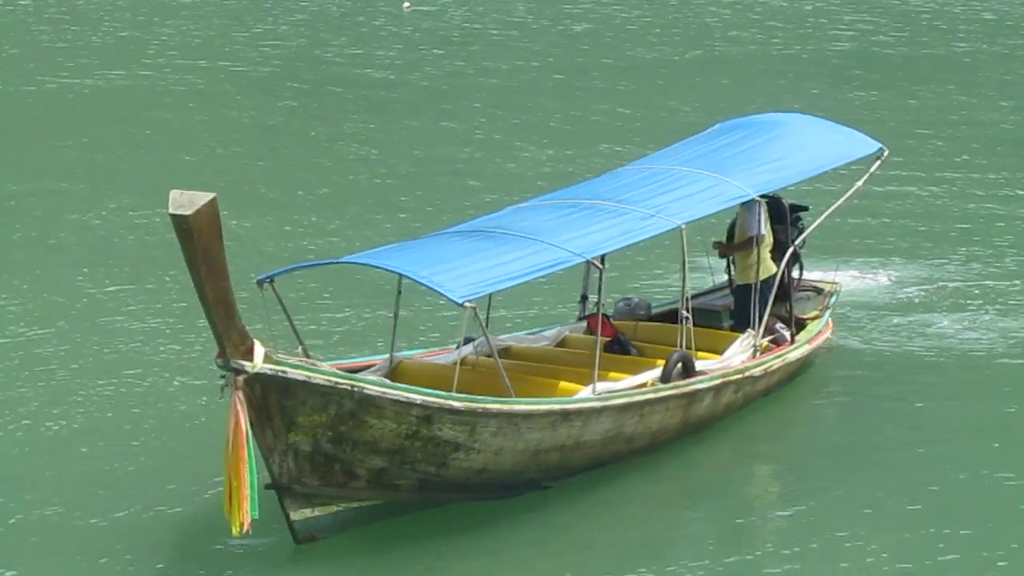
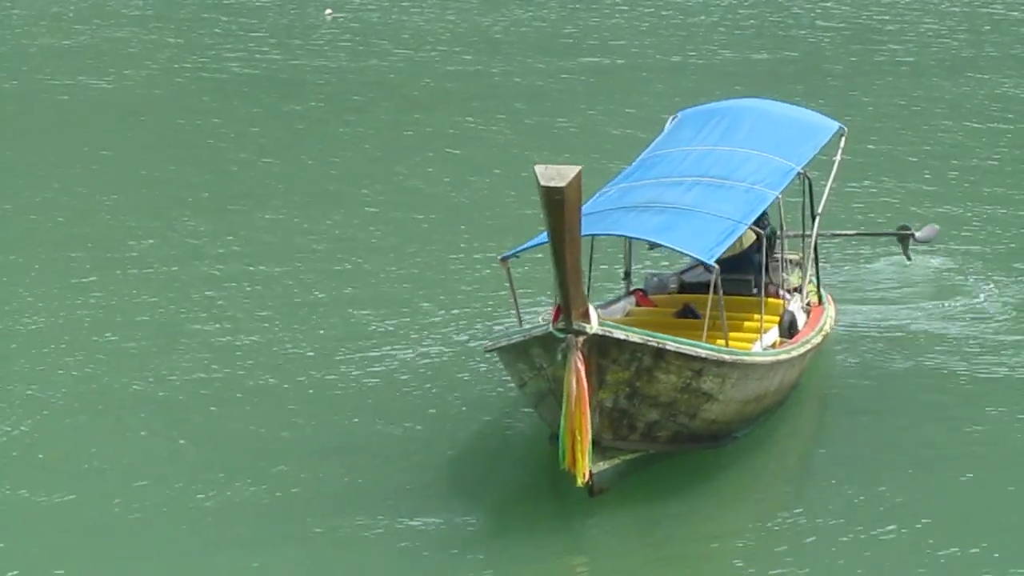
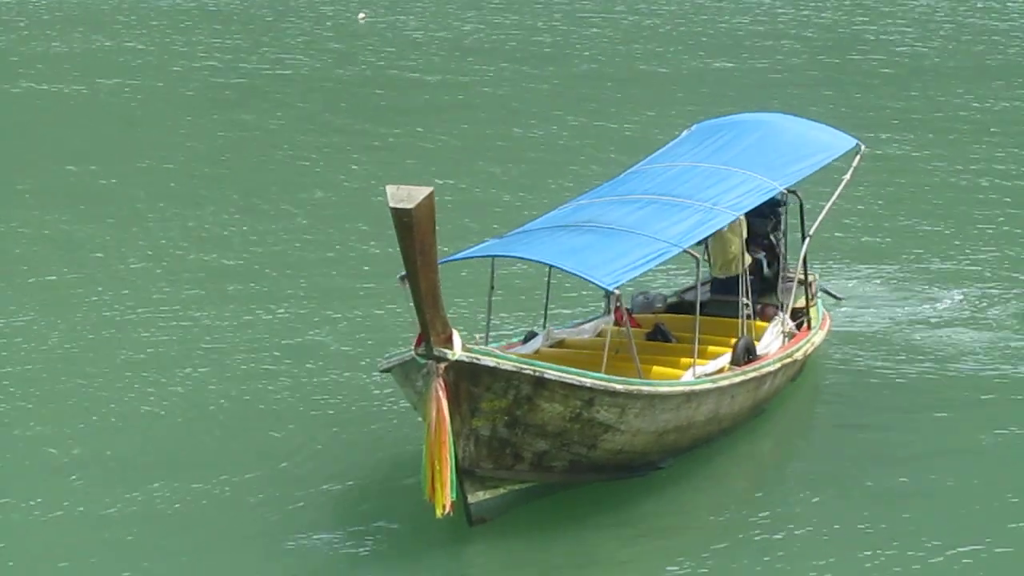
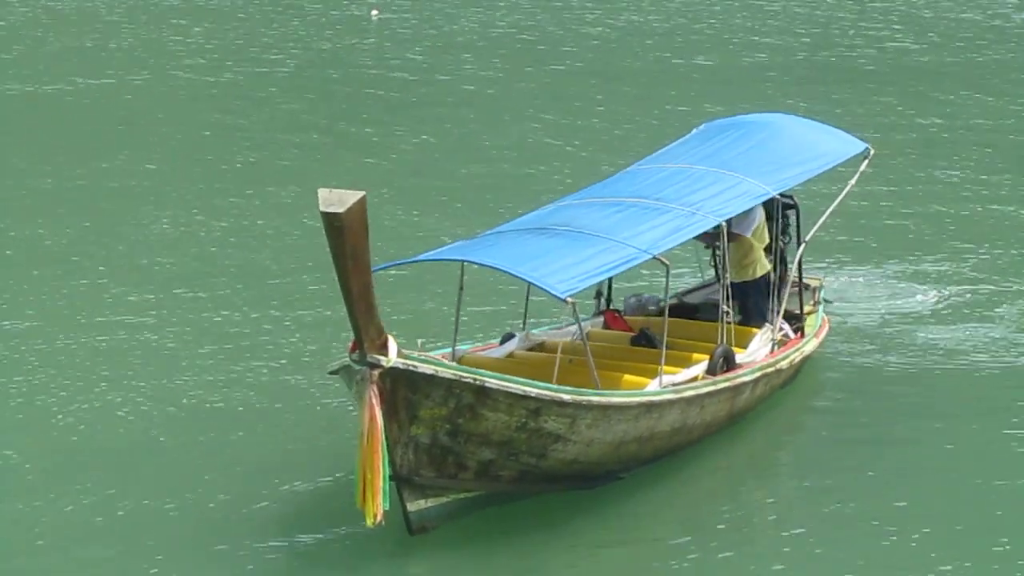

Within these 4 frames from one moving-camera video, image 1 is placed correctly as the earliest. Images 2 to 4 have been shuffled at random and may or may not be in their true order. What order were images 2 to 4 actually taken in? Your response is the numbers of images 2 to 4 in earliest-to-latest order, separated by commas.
4, 3, 2
